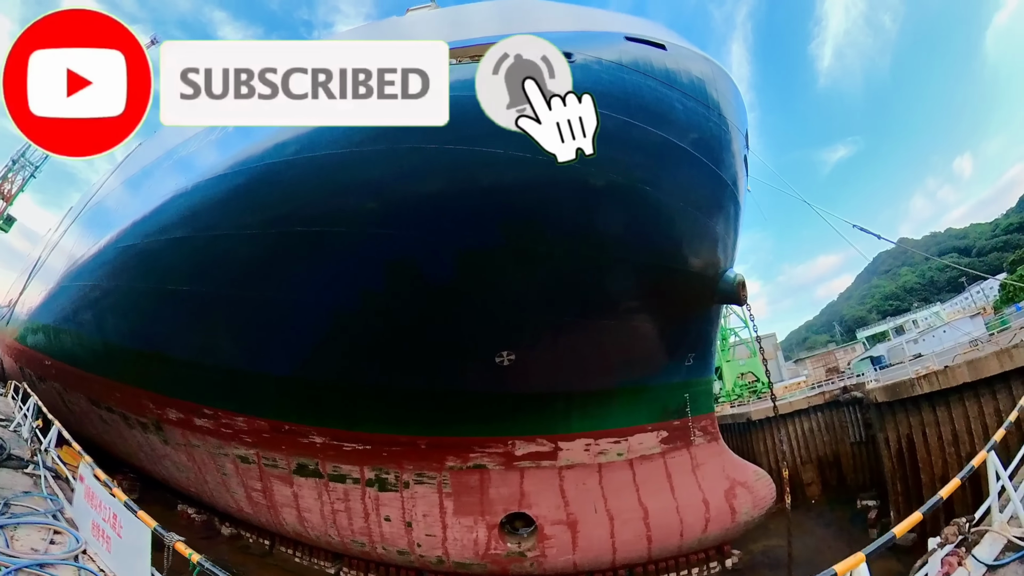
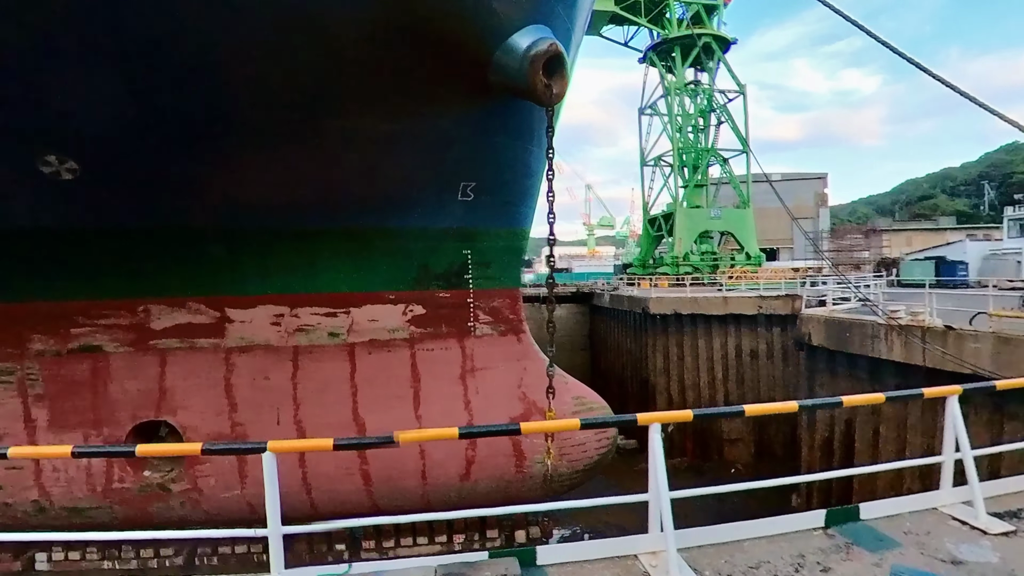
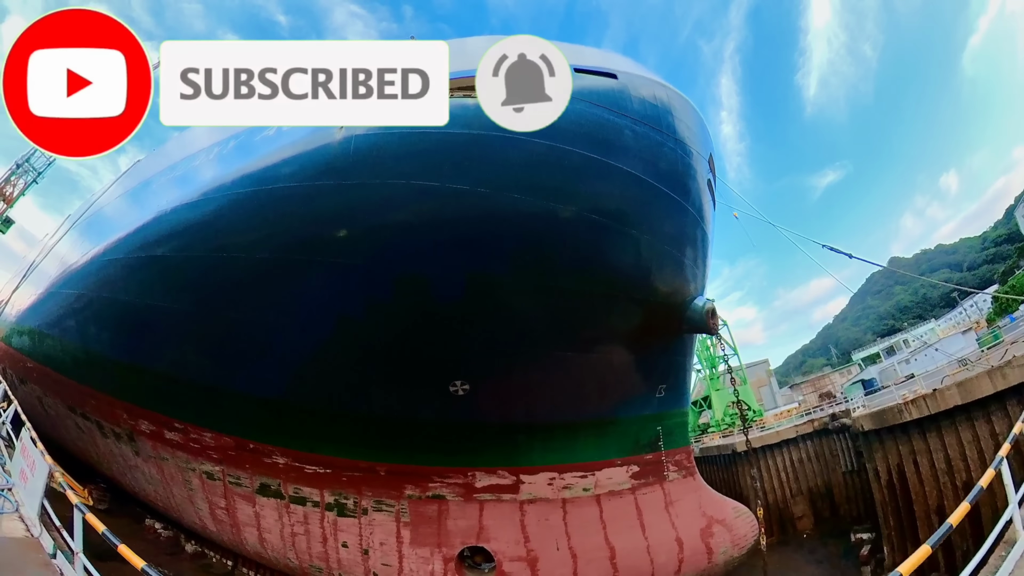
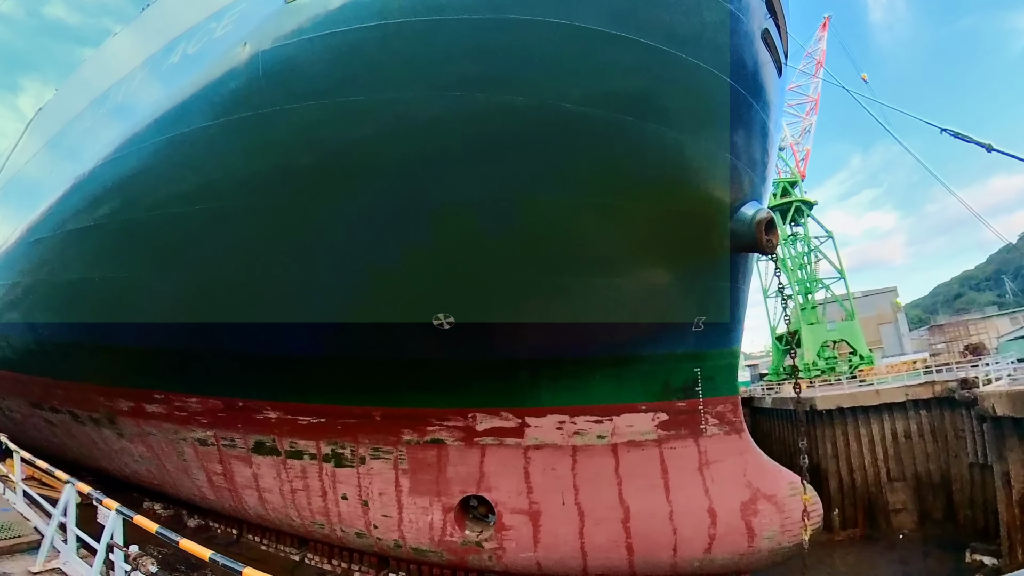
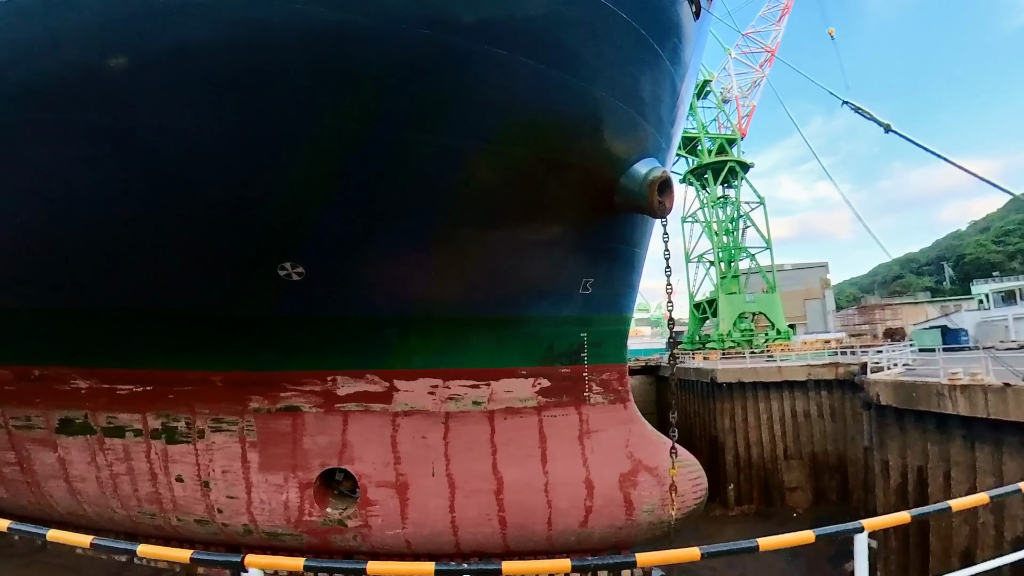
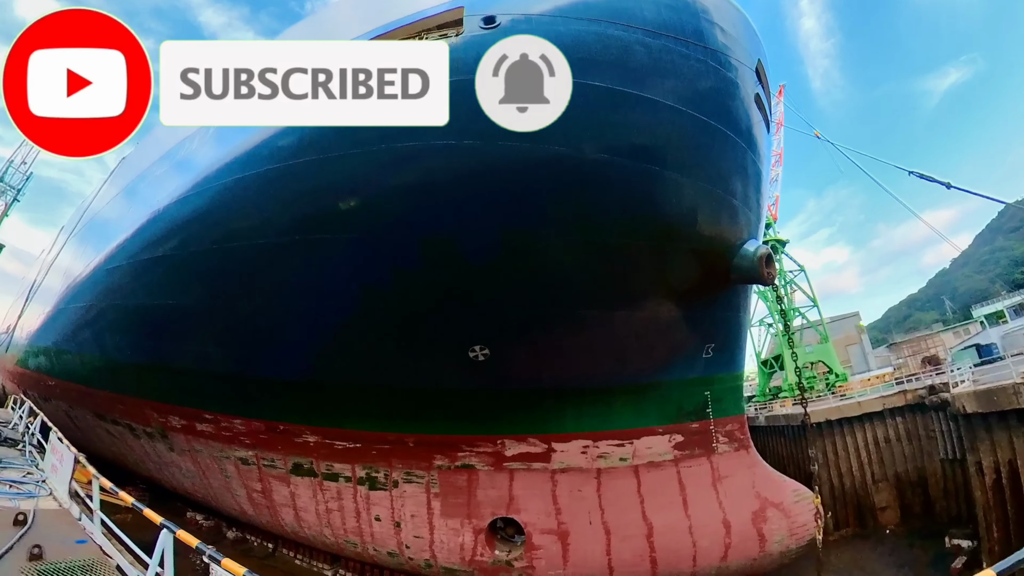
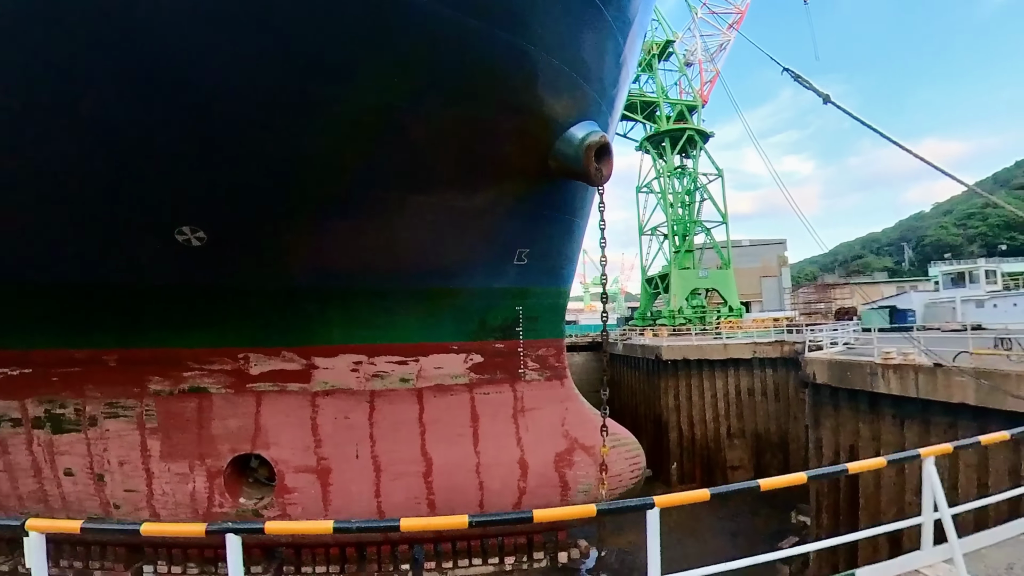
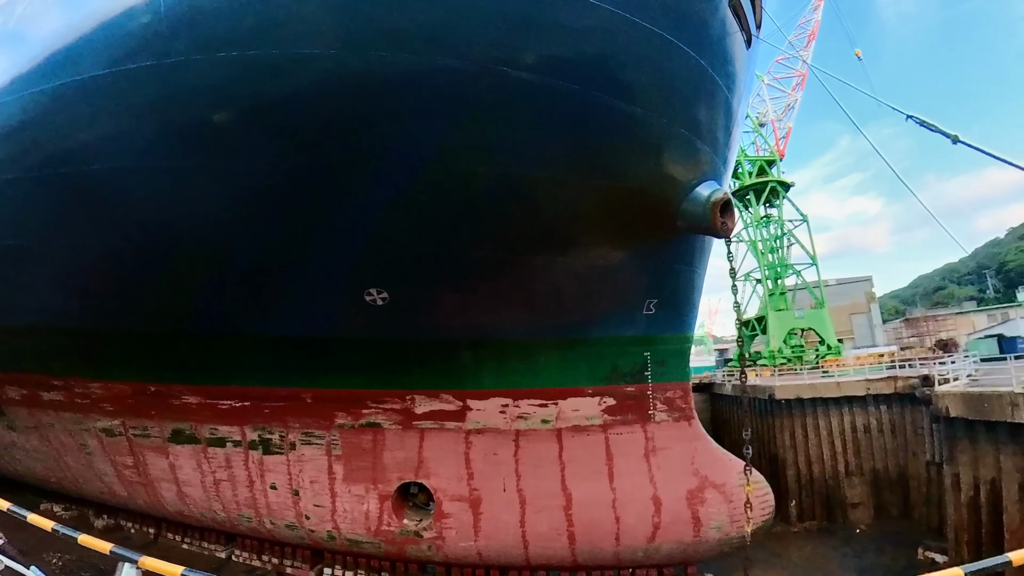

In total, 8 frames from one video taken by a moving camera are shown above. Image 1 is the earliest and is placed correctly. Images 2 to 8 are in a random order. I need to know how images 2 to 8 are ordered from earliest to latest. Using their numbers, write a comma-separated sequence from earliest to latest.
3, 6, 4, 8, 5, 7, 2
